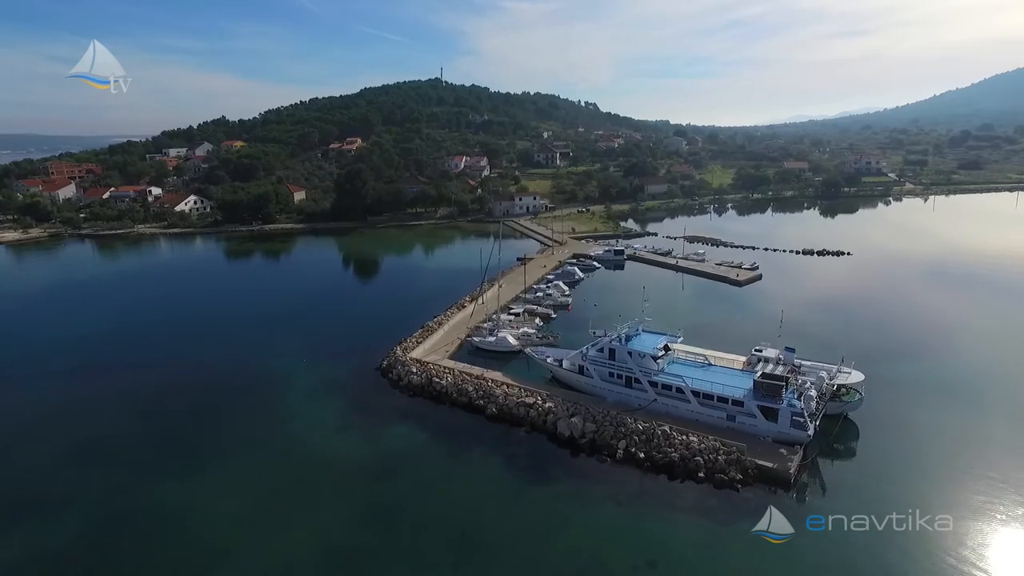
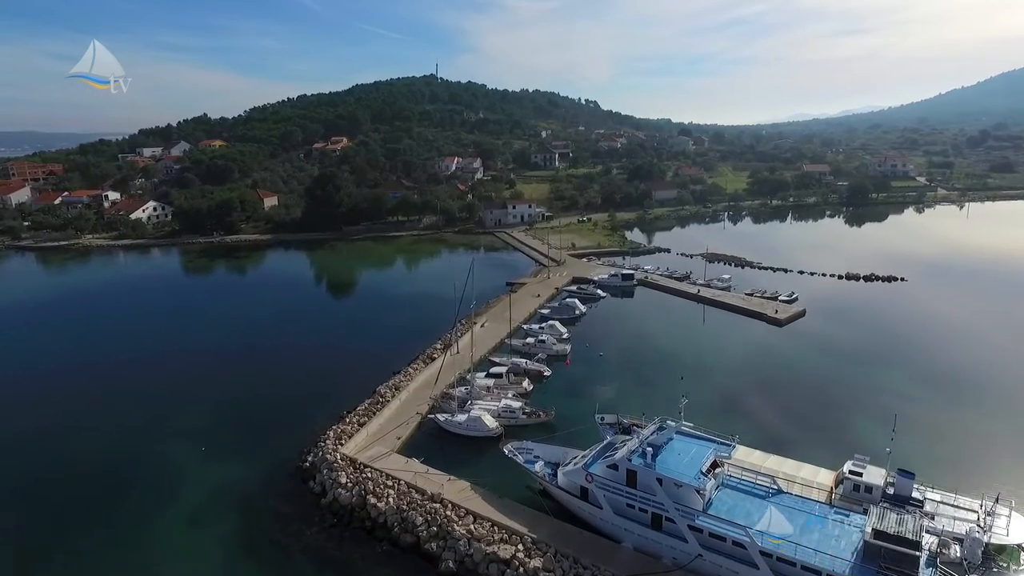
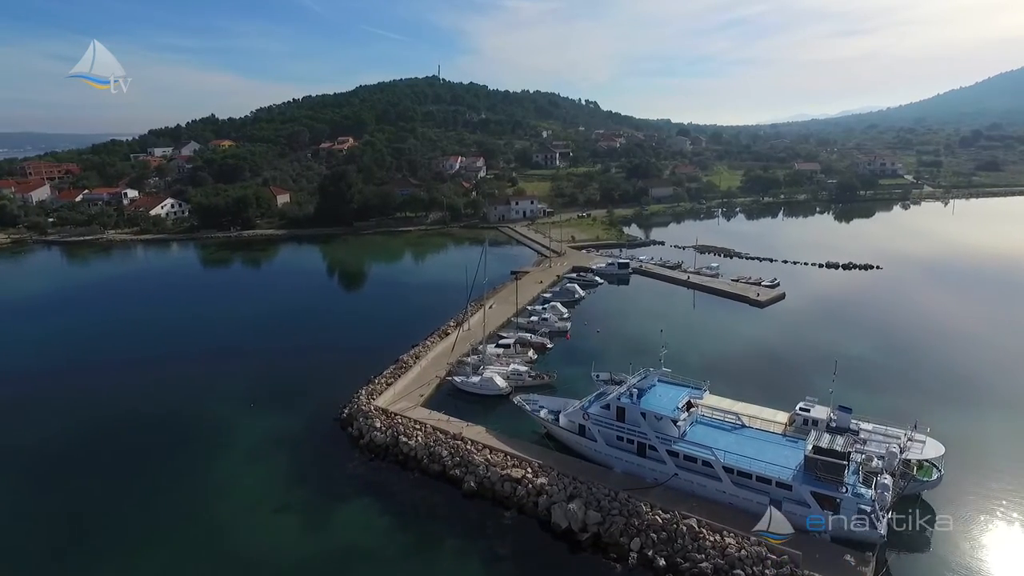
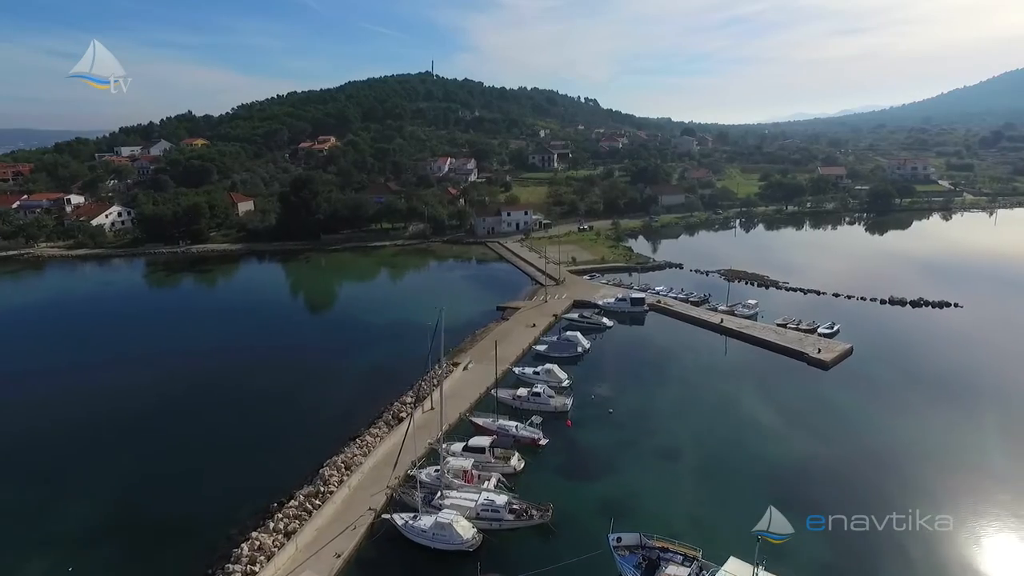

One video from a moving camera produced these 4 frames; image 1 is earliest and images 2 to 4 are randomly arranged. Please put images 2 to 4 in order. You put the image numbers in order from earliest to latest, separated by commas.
3, 2, 4
